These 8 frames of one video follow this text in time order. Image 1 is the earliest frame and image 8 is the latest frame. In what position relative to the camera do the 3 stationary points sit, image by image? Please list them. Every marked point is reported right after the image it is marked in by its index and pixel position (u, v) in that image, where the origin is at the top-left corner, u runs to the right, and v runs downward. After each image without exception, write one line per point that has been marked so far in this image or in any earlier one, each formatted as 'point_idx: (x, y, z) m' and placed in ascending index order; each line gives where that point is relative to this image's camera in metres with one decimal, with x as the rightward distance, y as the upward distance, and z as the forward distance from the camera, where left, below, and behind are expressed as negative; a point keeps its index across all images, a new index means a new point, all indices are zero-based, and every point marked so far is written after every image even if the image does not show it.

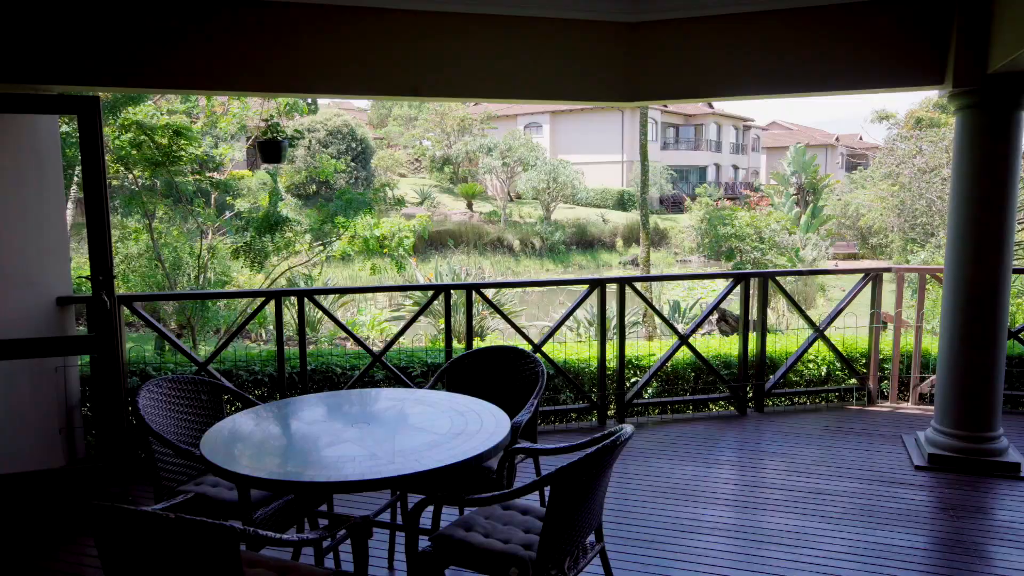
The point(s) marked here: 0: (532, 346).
0: (+0.1, -0.3, +4.1) m
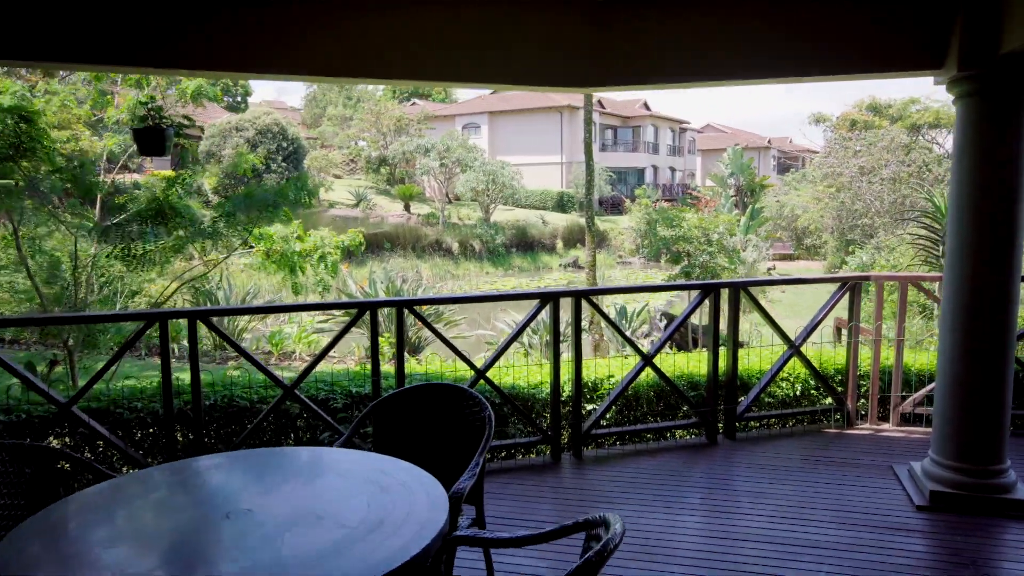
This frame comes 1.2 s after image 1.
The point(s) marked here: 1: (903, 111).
0: (-0.2, -0.4, +3.5) m
1: (+10.0, +4.5, +19.1) m
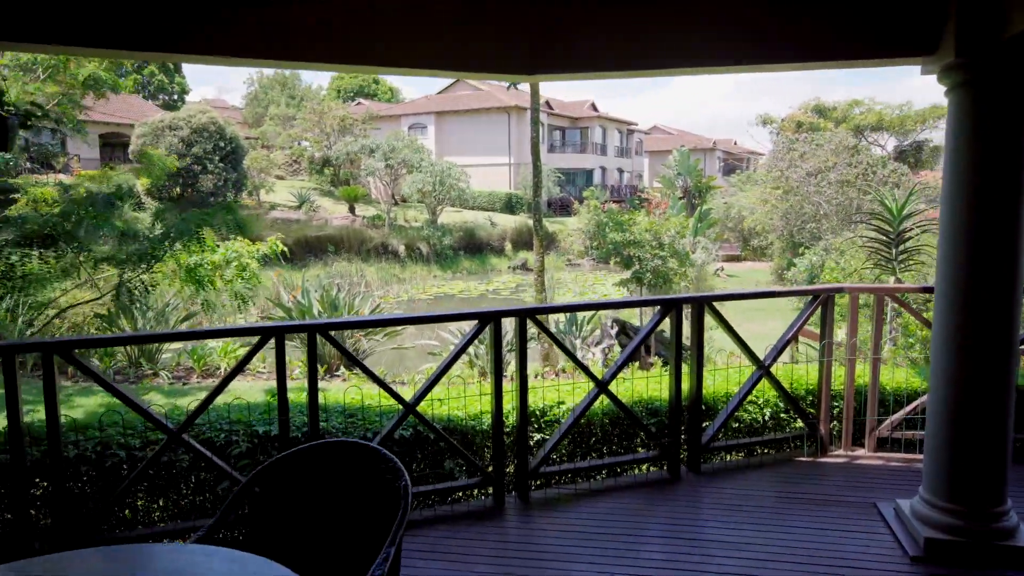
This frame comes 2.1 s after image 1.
0: (-0.4, -0.5, +3.0) m
1: (+8.7, +4.5, +19.2) m
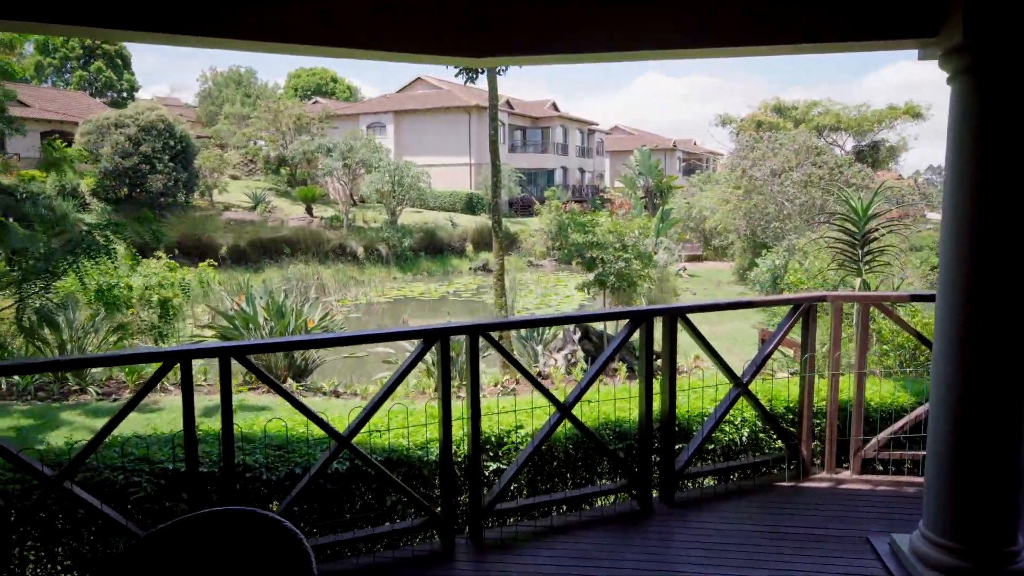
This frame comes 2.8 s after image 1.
0: (-0.6, -0.5, +2.6) m
1: (+7.6, +4.5, +19.3) m
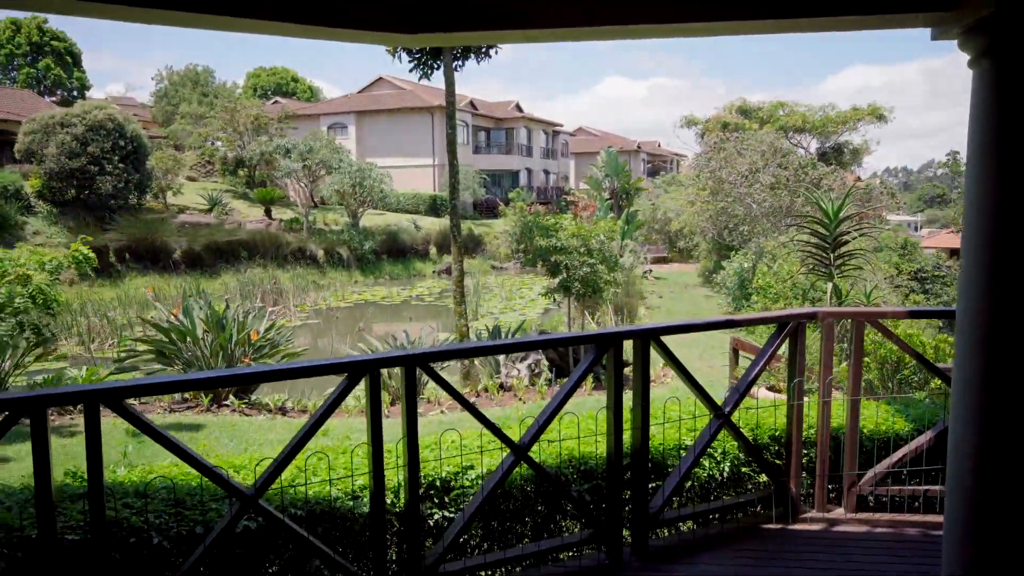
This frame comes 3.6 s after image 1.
0: (-0.8, -0.6, +2.1) m
1: (+6.7, +4.5, +19.1) m
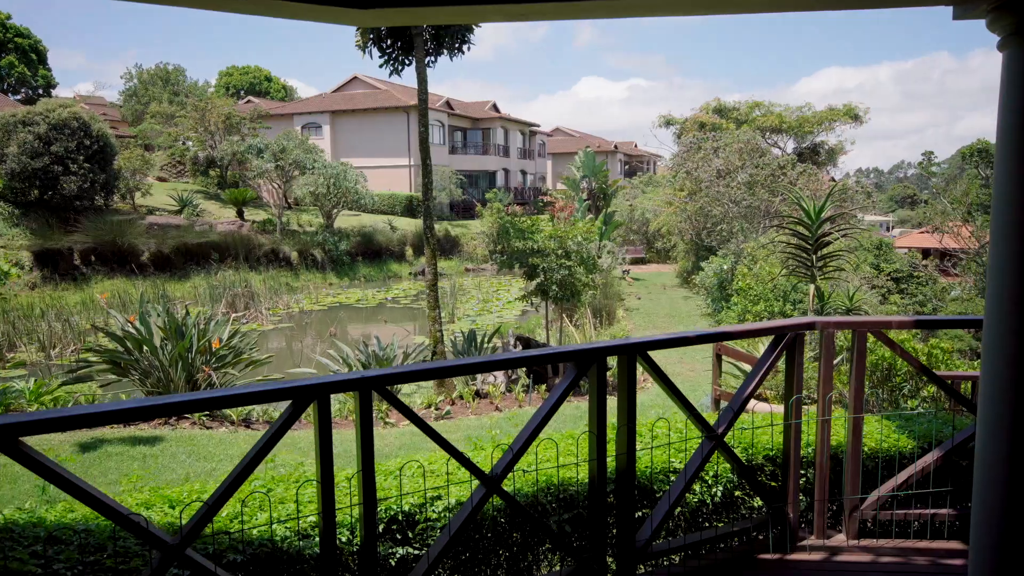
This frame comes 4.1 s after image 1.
0: (-0.9, -0.6, +1.8) m
1: (+6.0, +4.5, +19.1) m
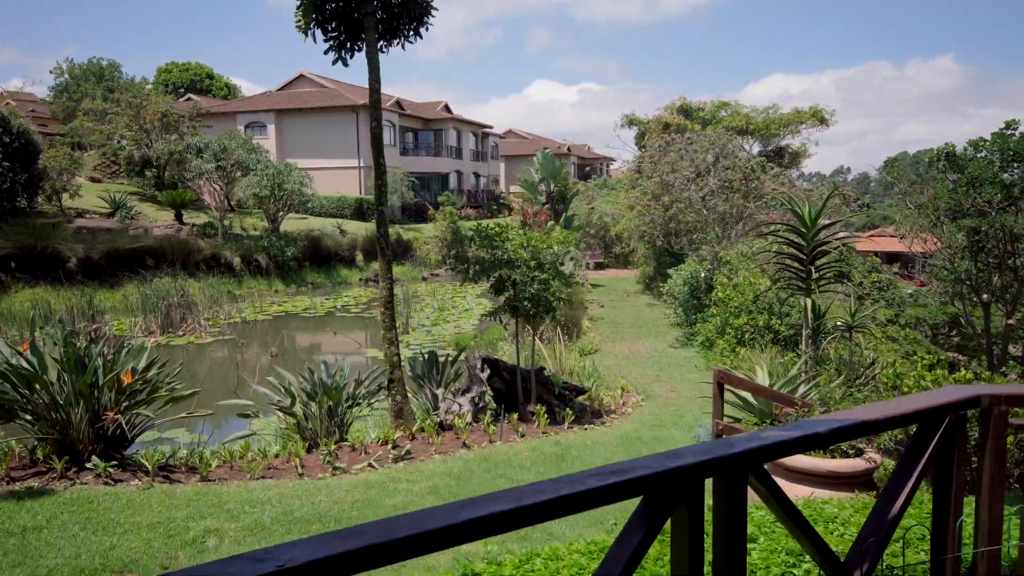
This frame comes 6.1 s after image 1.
0: (-0.8, -0.8, +0.8) m
1: (+5.0, +4.3, +18.5) m
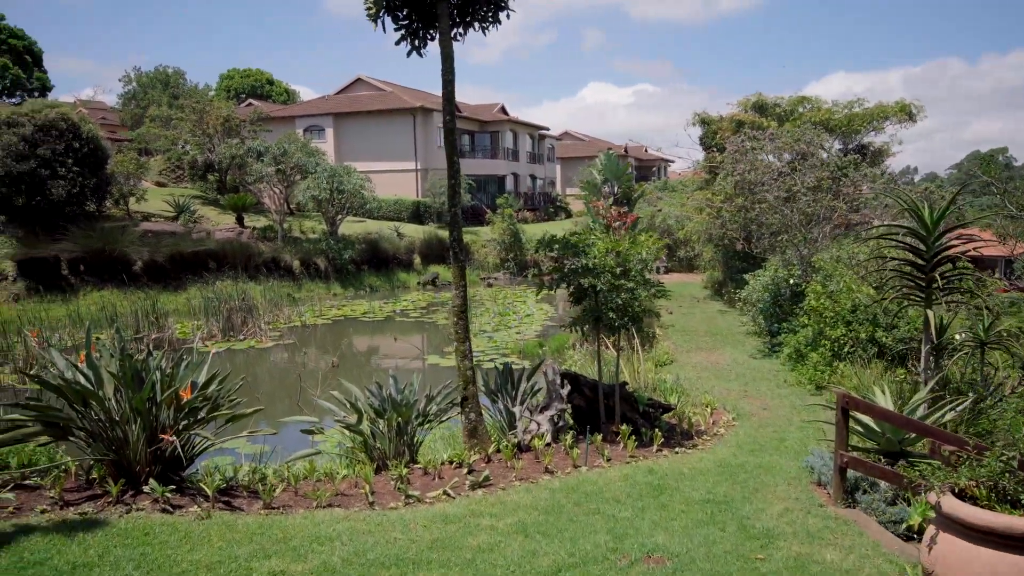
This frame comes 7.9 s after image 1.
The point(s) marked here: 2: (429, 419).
0: (-0.5, -0.8, +0.3) m
1: (+6.5, +4.1, +17.5) m
2: (-0.7, -1.1, +6.5) m
